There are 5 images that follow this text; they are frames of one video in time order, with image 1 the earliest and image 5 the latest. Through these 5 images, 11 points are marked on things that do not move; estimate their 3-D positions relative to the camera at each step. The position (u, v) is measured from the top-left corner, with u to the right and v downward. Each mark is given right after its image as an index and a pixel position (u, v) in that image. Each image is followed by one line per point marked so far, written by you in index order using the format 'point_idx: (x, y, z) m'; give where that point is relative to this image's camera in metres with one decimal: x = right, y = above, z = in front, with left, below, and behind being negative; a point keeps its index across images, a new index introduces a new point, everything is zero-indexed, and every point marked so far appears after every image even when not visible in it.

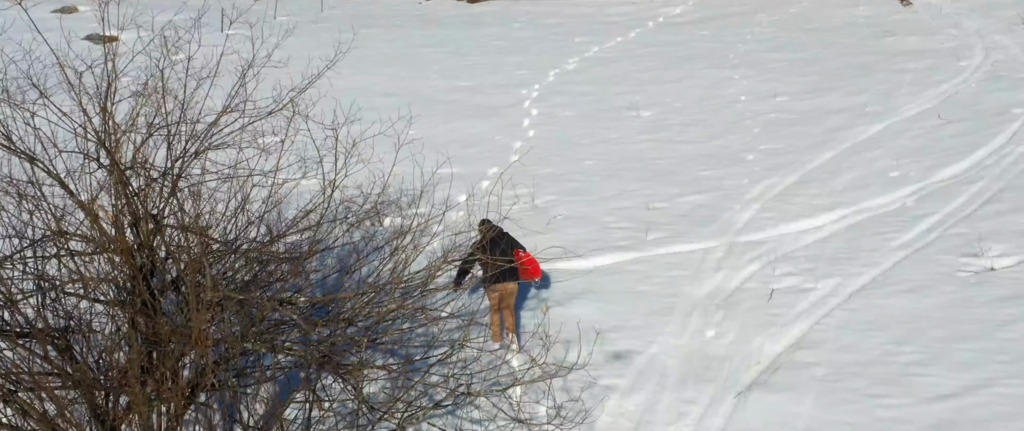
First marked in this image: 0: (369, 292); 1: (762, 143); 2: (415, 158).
0: (-1.1, -0.6, +7.9) m
1: (+4.1, +1.2, +16.1) m
2: (-1.6, +0.9, +16.1) m
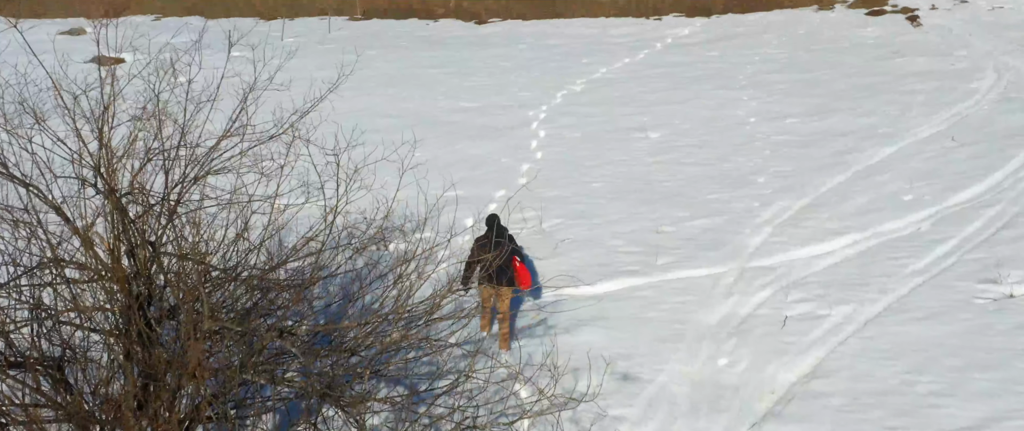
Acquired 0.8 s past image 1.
0: (-1.1, -0.8, +7.7) m
1: (+4.2, +0.8, +15.8) m
2: (-1.5, +0.5, +16.0) m
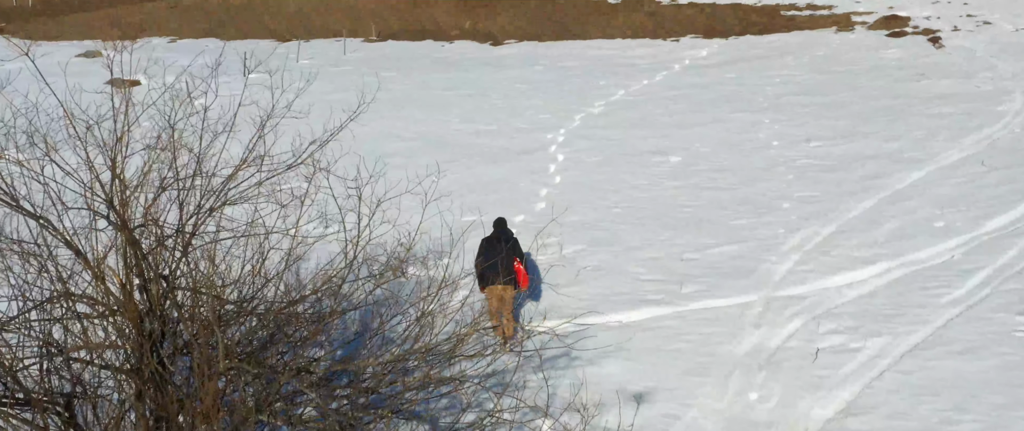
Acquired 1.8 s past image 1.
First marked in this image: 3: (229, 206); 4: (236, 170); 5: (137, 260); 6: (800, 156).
0: (-0.9, -1.1, +7.4) m
1: (+4.5, +0.4, +15.5) m
2: (-1.2, +0.1, +15.7) m
3: (-2.2, +0.1, +7.4) m
4: (-2.0, +0.3, +6.9) m
5: (-2.5, -0.3, +6.6) m
6: (+5.1, +1.0, +17.3) m
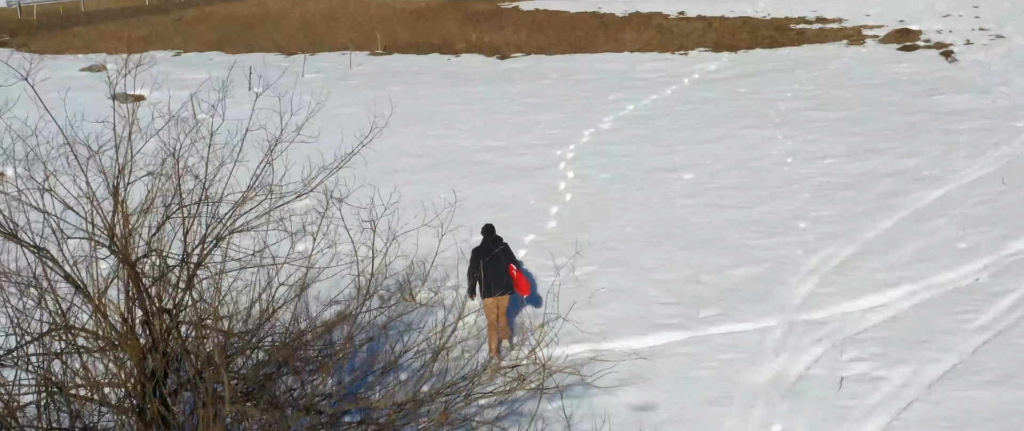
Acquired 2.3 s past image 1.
0: (-0.8, -1.3, +7.0) m
1: (+4.7, +0.1, +15.2) m
2: (-1.0, -0.2, +15.4) m
3: (-2.0, -0.1, +7.1) m
4: (-1.8, +0.1, +6.6) m
5: (-2.4, -0.5, +6.3) m
6: (+5.3, +0.7, +17.0) m
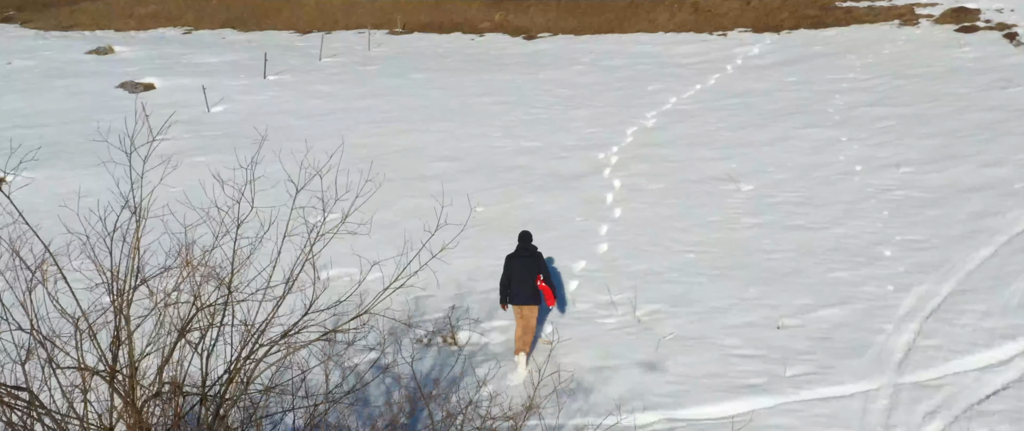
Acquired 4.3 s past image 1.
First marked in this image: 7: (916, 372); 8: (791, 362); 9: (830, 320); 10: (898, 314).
0: (-0.2, -2.0, +5.6) m
1: (+5.4, -0.2, +13.7) m
2: (-0.3, -0.6, +13.9) m
3: (-1.4, -0.8, +5.7) m
4: (-1.2, -0.6, +5.2) m
5: (-1.8, -1.2, +4.9) m
6: (+6.0, +0.5, +15.4) m
7: (+4.2, -1.6, +10.2) m
8: (+3.0, -1.6, +10.6) m
9: (+3.7, -1.2, +11.4) m
10: (+4.5, -1.1, +11.4) m
